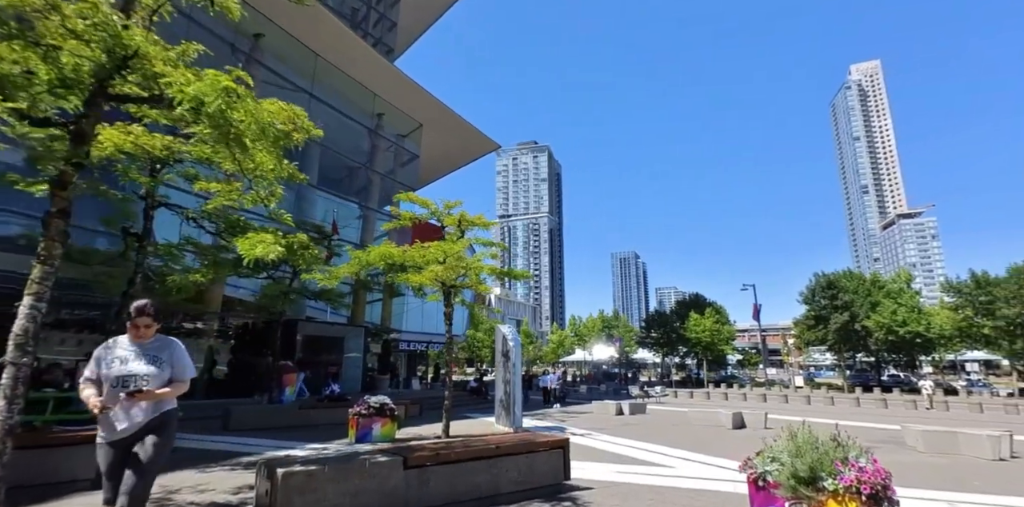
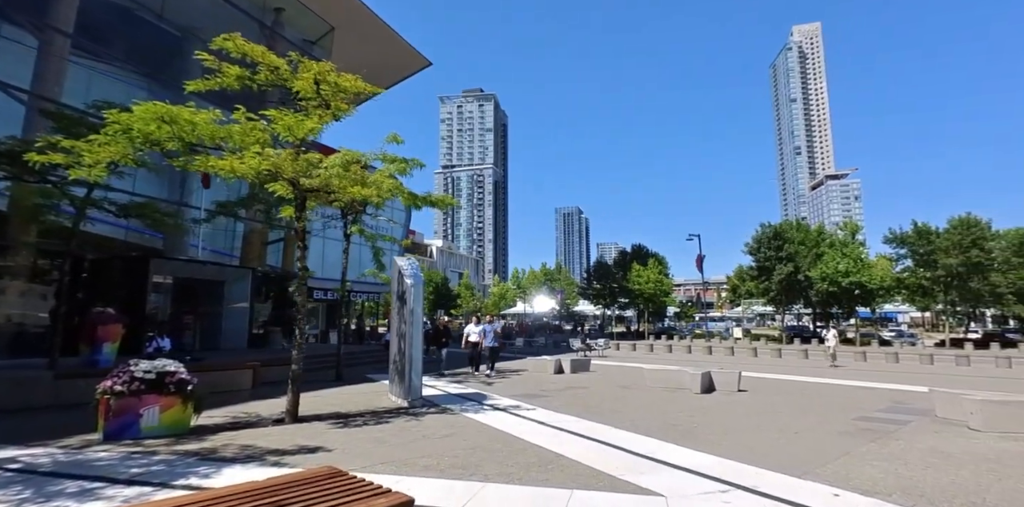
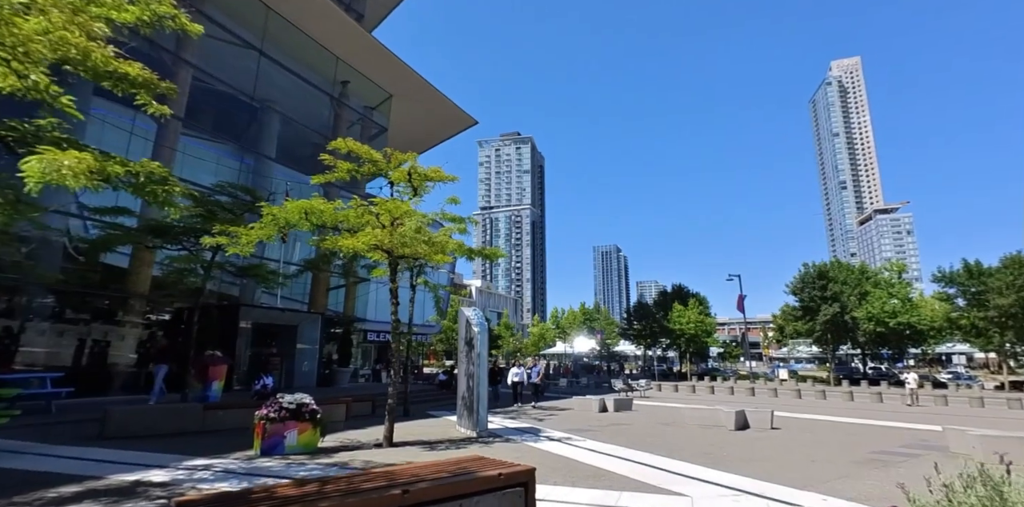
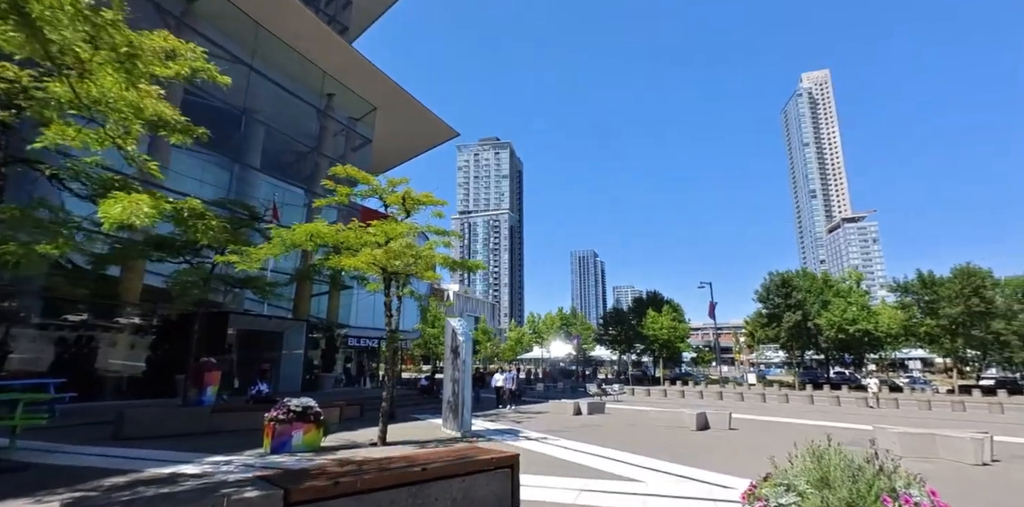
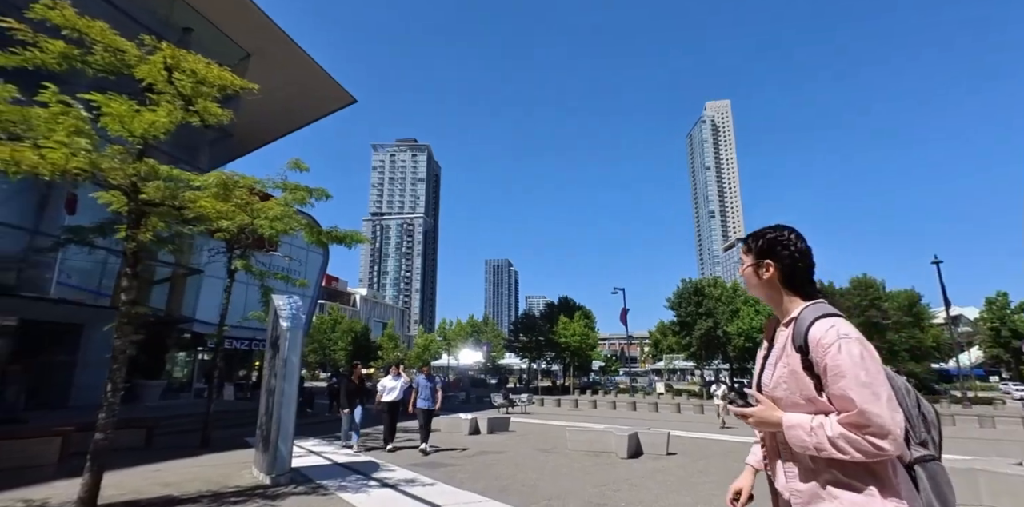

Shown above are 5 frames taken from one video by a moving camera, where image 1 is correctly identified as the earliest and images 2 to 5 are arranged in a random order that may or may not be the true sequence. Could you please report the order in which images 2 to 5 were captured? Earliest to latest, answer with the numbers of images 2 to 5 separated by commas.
4, 3, 2, 5
